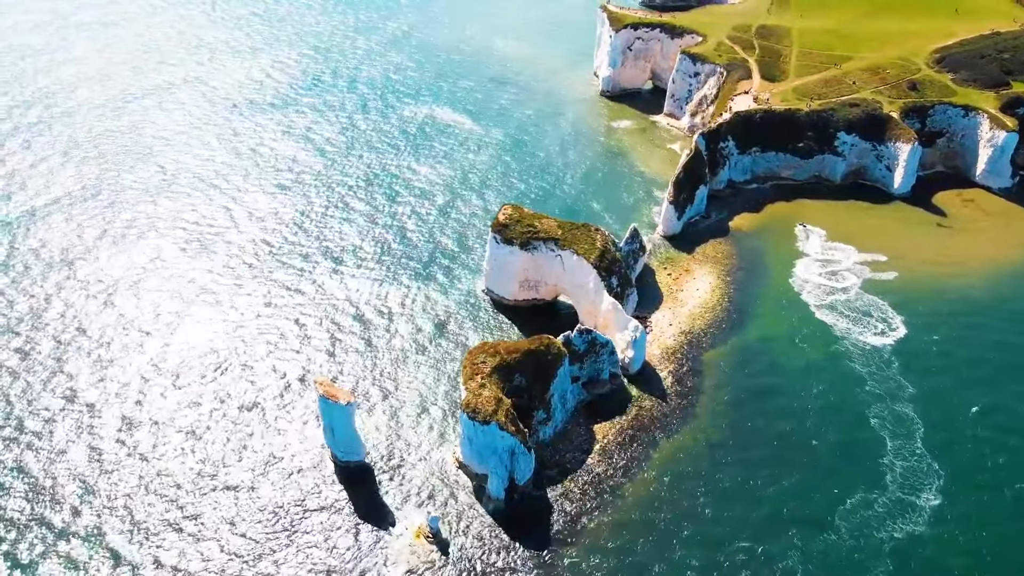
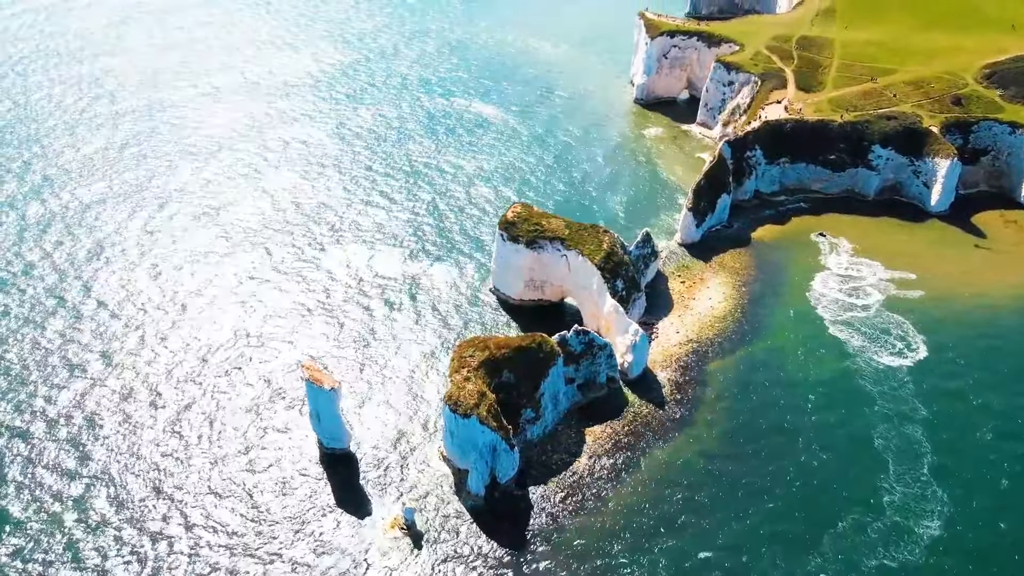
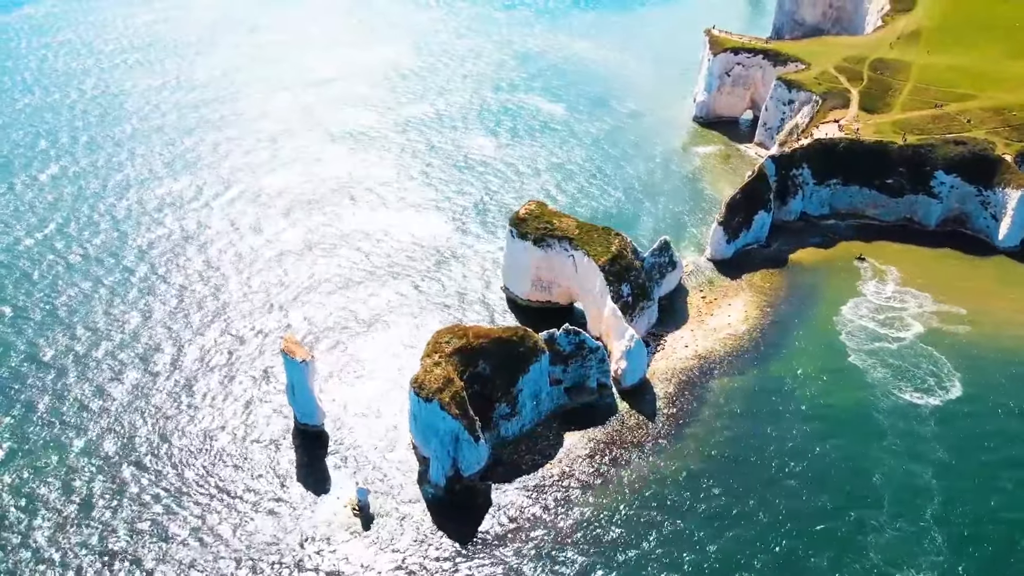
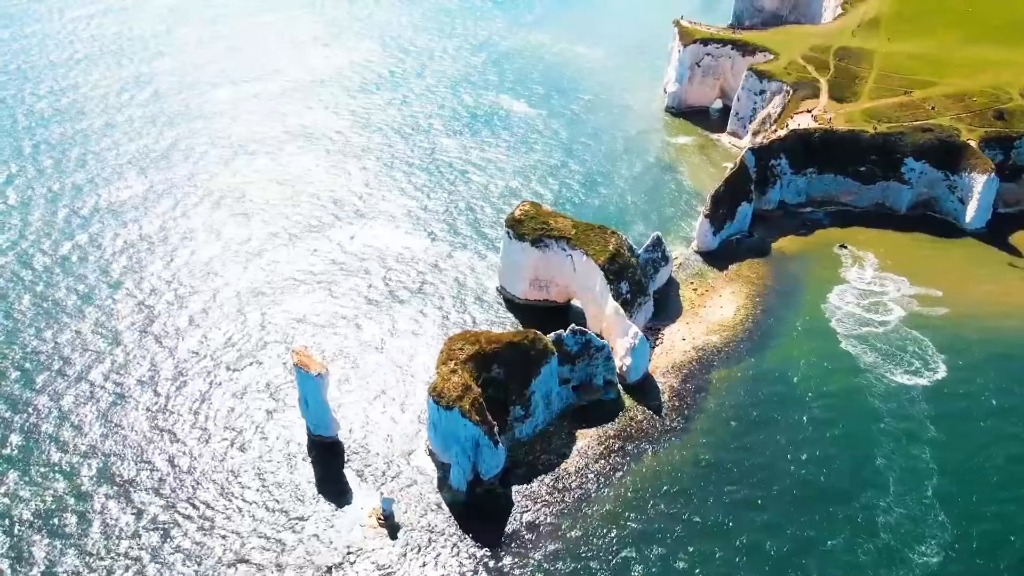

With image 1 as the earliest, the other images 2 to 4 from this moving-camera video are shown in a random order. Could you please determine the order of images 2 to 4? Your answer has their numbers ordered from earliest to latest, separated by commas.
2, 4, 3
